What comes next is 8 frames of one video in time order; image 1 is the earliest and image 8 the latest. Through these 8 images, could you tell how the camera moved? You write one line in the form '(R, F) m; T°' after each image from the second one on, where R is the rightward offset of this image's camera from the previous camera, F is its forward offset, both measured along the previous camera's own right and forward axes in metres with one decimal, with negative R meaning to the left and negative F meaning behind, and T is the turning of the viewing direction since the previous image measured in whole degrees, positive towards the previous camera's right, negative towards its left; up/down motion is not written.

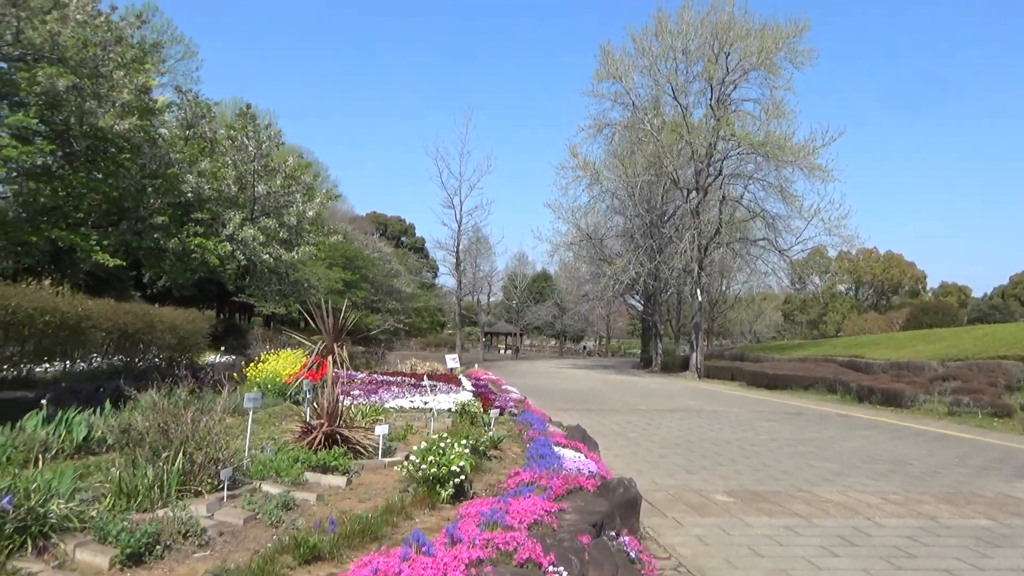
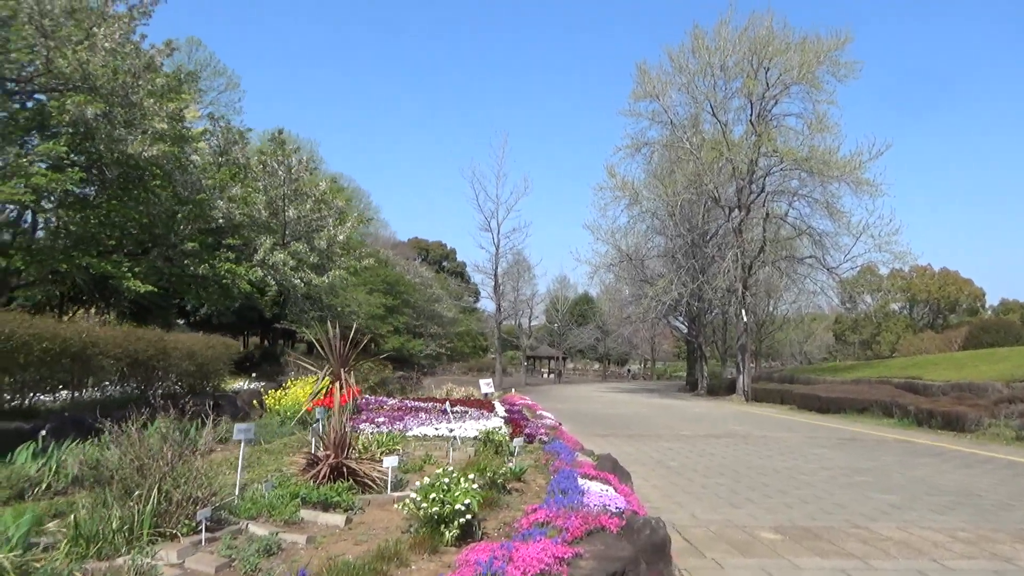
(+0.2, +0.5) m; -3°
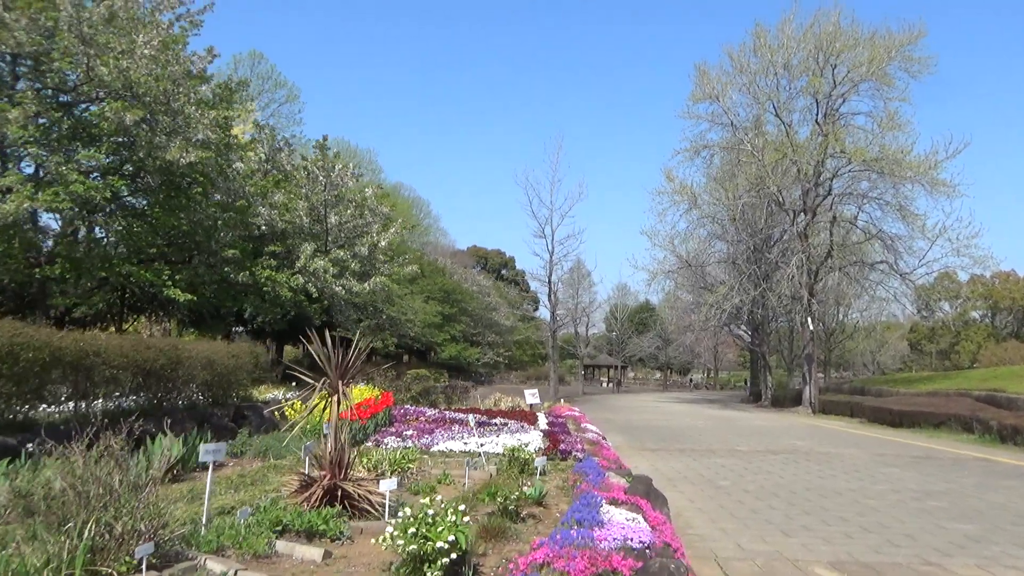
(+0.4, +0.6) m; -5°
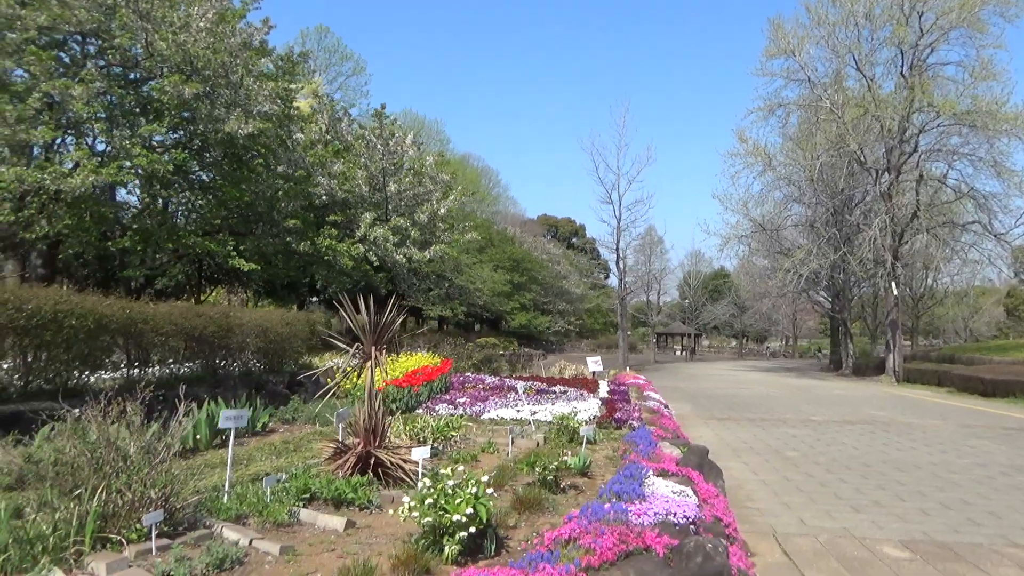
(+0.2, +0.3) m; -5°
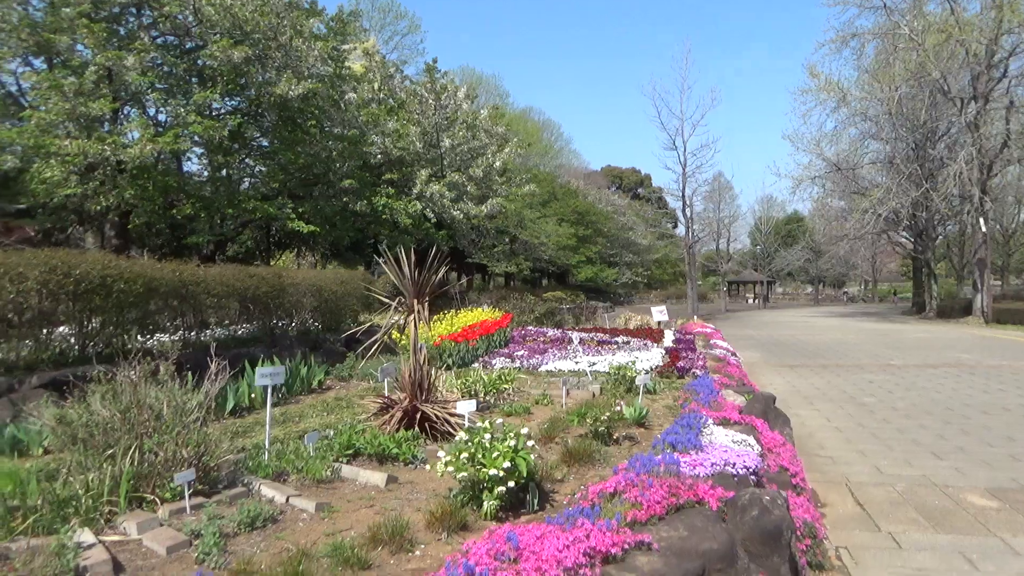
(+0.2, +0.3) m; -5°
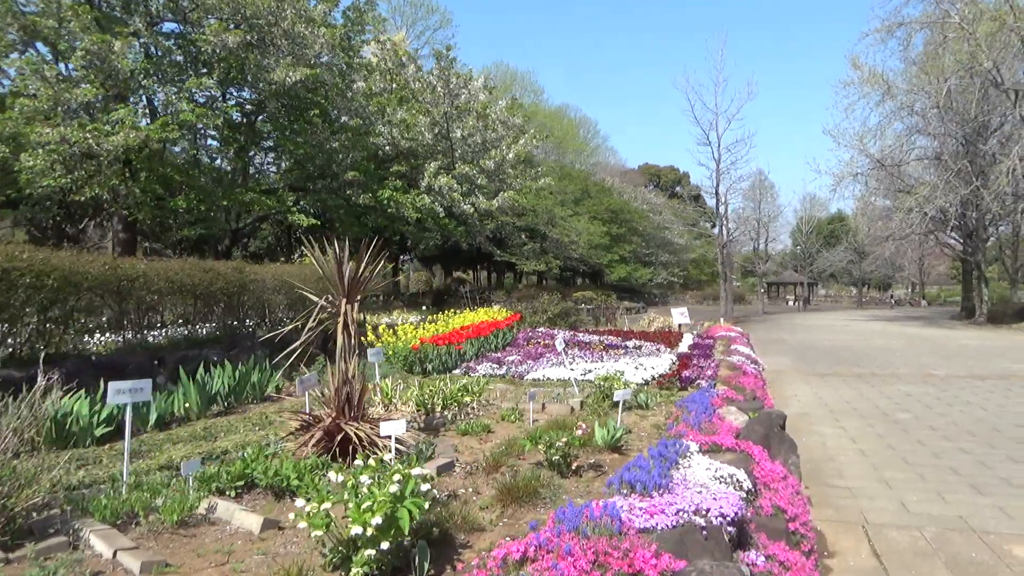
(+0.5, +0.8) m; -3°
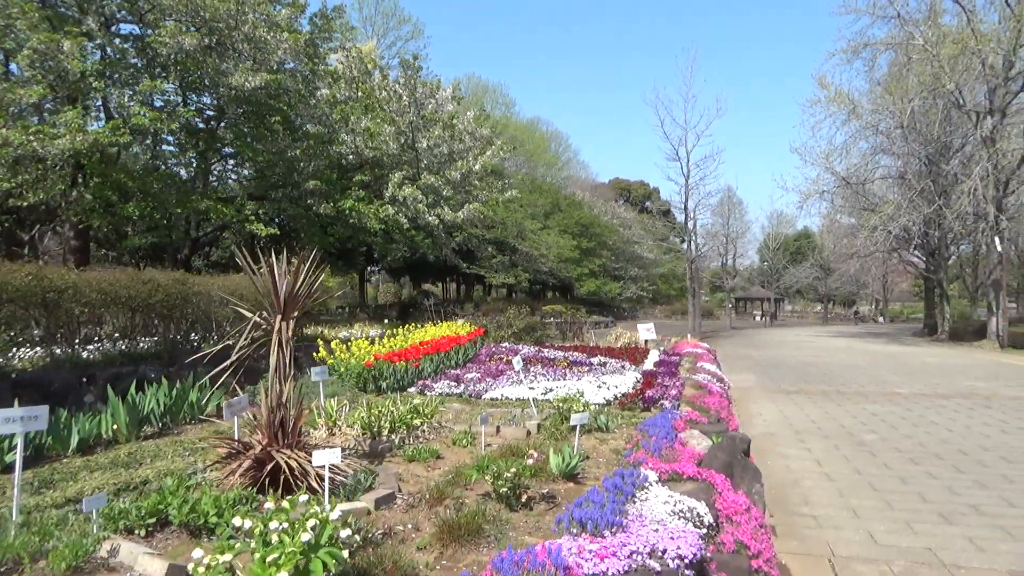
(+0.1, +0.3) m; +2°
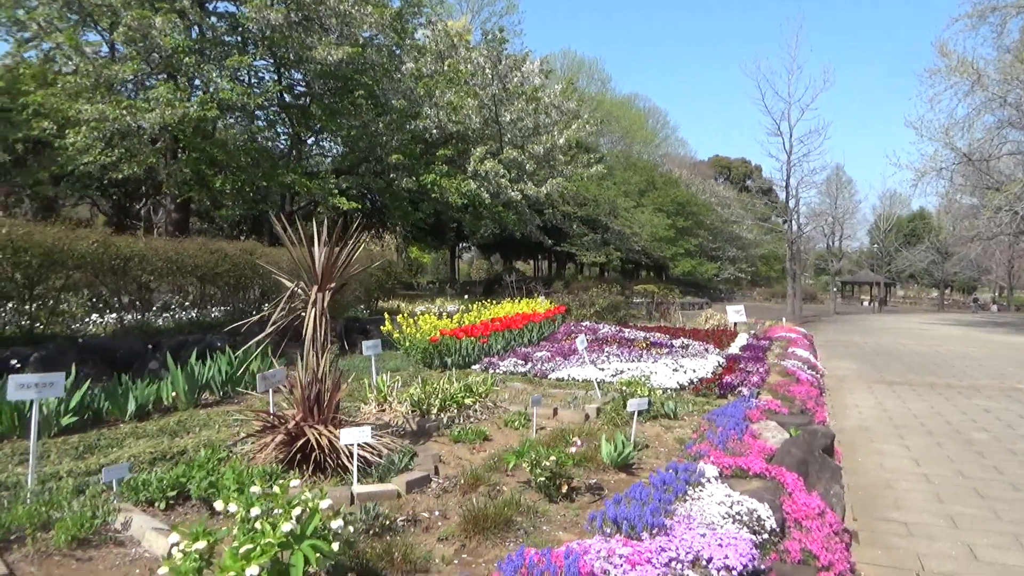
(+0.2, +0.3) m; -7°
